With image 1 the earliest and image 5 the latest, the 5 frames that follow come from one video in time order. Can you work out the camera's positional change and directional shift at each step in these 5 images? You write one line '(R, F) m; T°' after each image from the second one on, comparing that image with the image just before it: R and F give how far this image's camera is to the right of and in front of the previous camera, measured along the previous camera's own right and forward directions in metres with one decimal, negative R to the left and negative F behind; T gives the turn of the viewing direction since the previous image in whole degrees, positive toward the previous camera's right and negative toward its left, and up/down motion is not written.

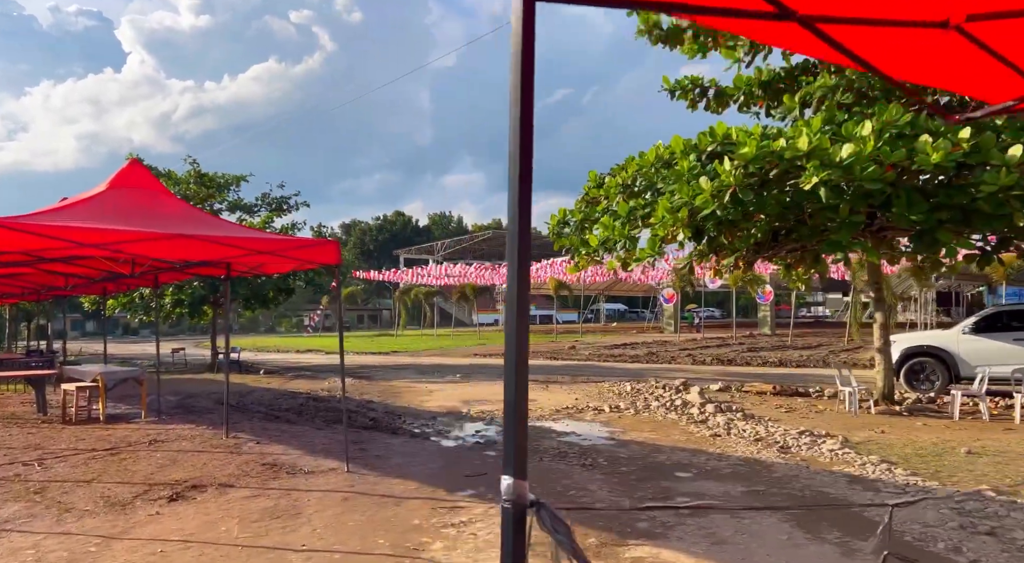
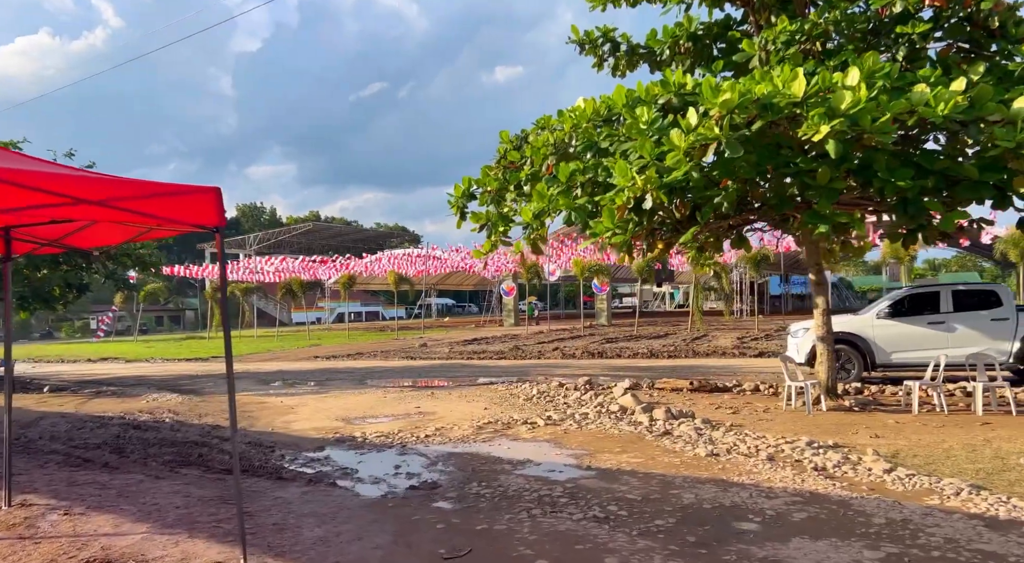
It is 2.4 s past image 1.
(-0.9, +2.5) m; +13°
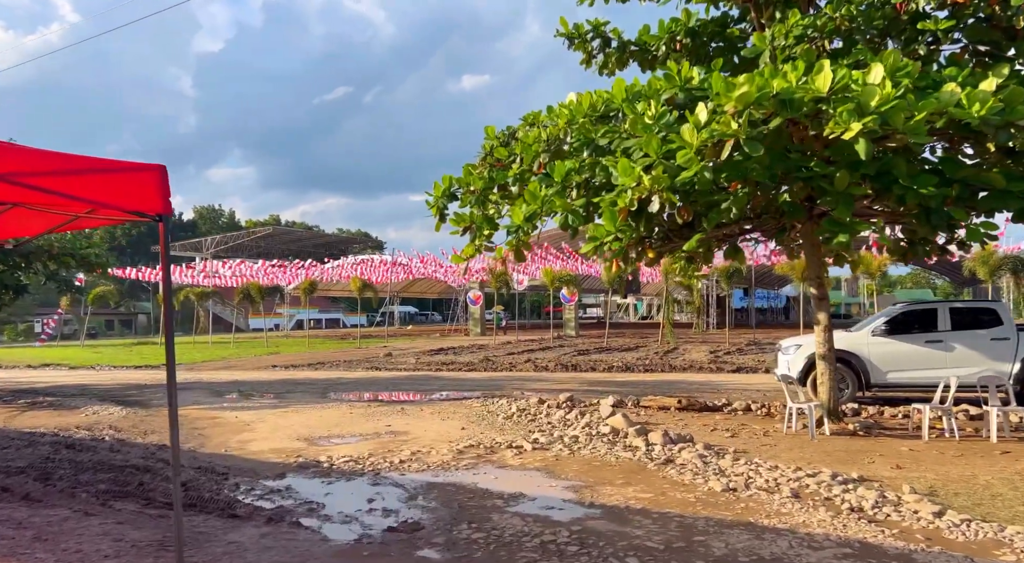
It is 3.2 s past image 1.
(-0.2, +0.8) m; +3°
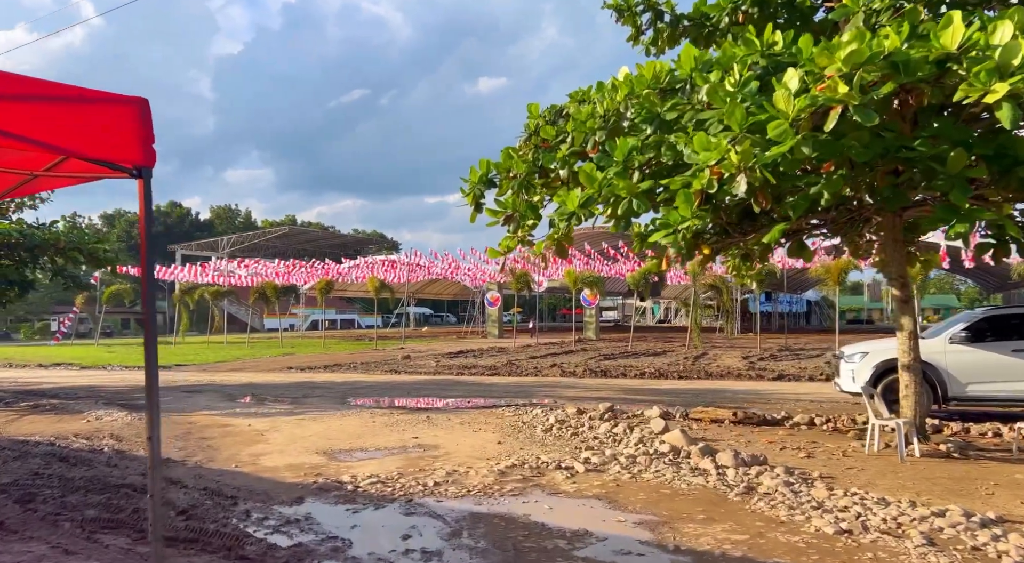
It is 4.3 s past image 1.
(-0.3, +1.0) m; -1°
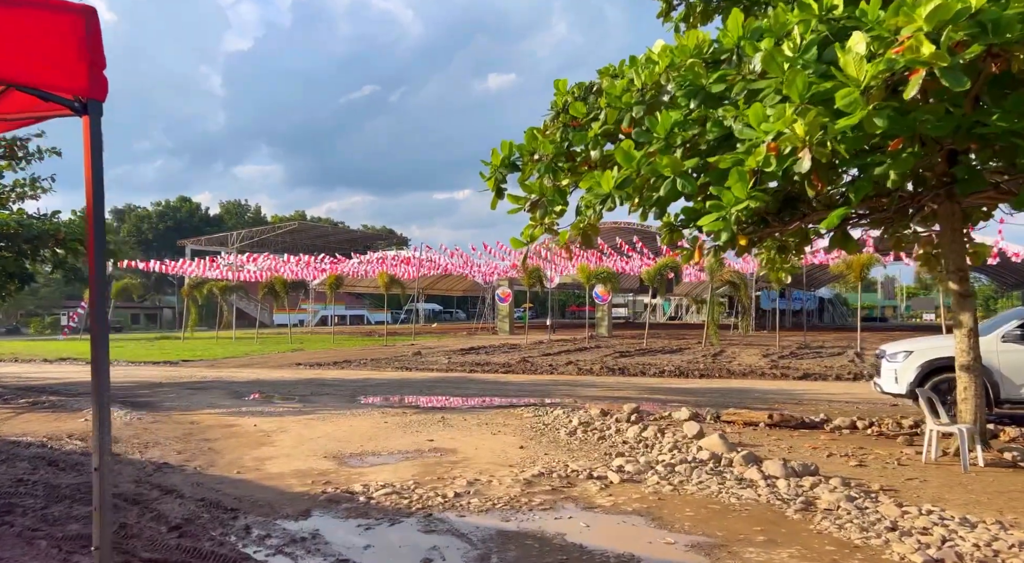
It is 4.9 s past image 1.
(-0.1, +0.7) m; -1°
